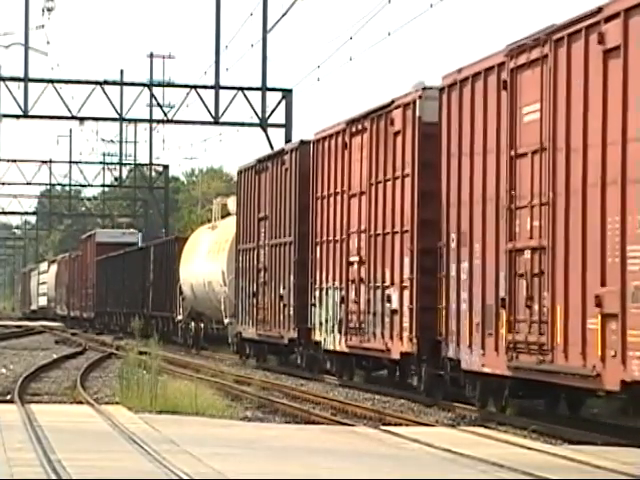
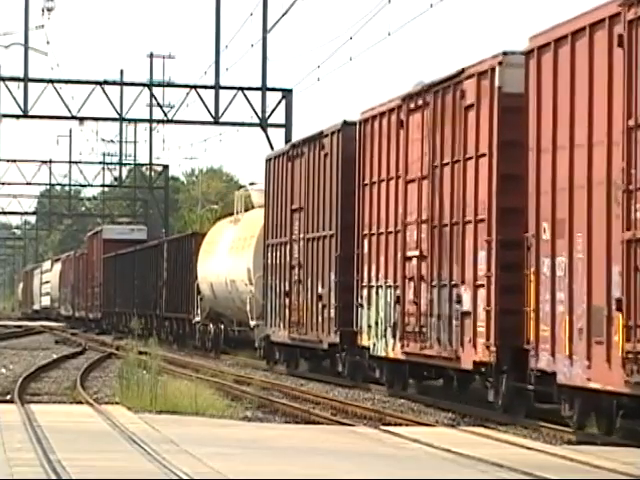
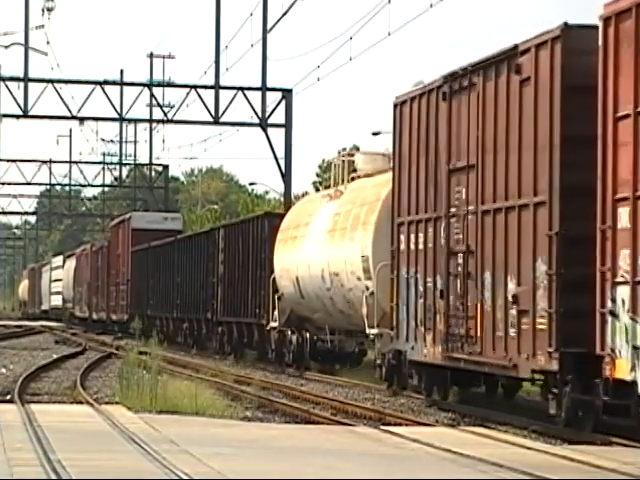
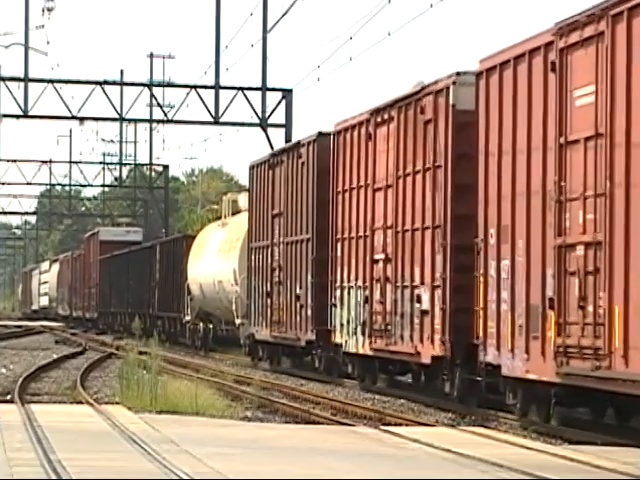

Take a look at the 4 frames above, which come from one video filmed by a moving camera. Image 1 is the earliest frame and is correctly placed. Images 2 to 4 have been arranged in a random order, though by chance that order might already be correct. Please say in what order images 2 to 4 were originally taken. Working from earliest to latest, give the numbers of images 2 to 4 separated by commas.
4, 2, 3
